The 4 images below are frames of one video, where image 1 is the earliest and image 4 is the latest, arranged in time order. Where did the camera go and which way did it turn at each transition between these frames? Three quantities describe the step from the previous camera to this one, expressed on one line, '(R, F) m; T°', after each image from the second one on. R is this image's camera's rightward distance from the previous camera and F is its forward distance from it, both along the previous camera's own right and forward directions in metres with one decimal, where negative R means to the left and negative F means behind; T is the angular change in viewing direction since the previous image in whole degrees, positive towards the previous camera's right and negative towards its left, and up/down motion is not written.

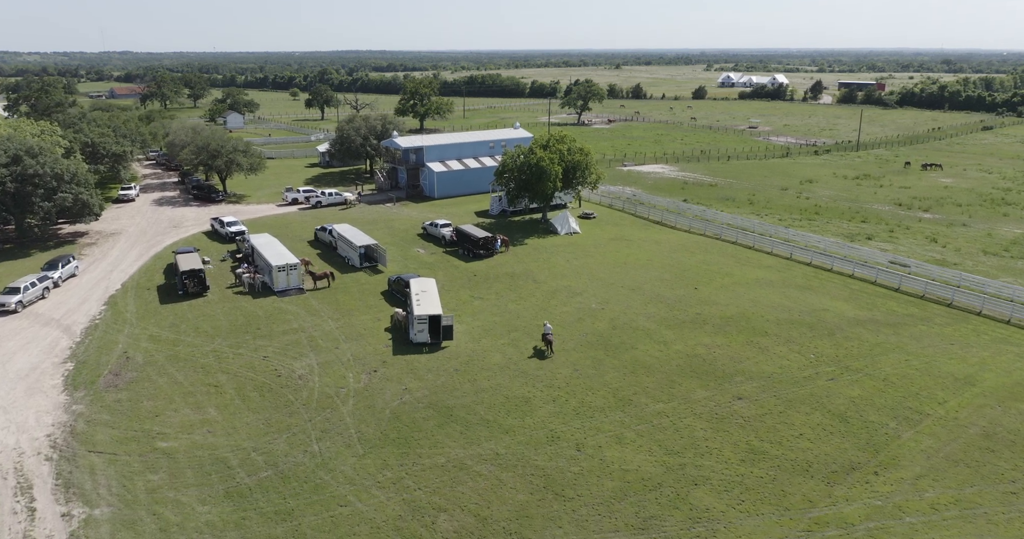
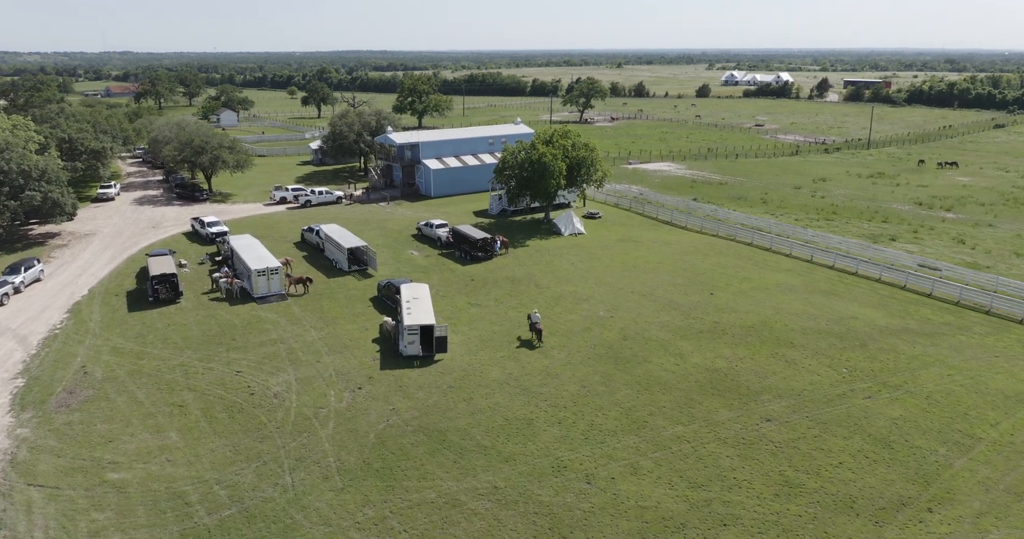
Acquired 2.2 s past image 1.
(0.0, +2.7) m; 0°
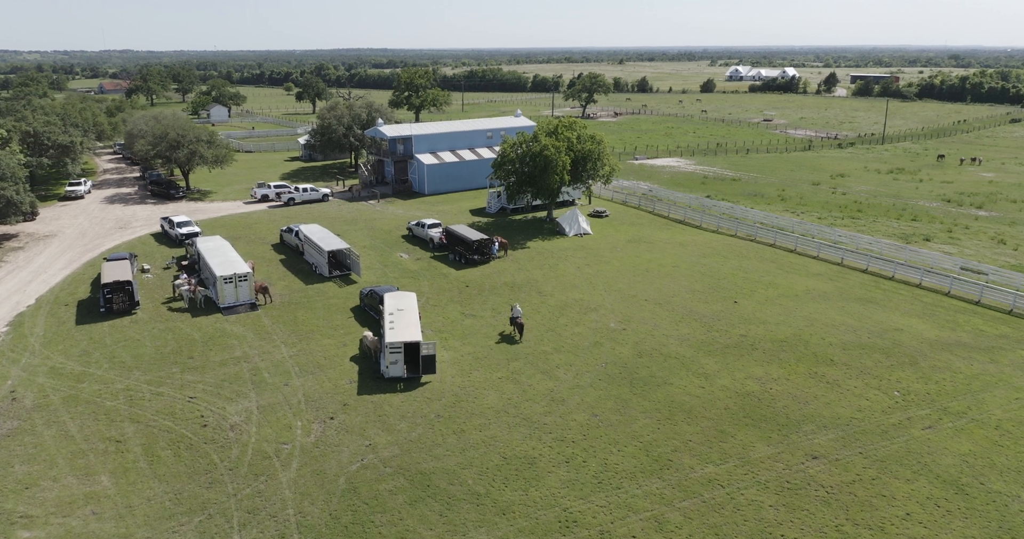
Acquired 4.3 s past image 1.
(+0.1, +3.5) m; 0°
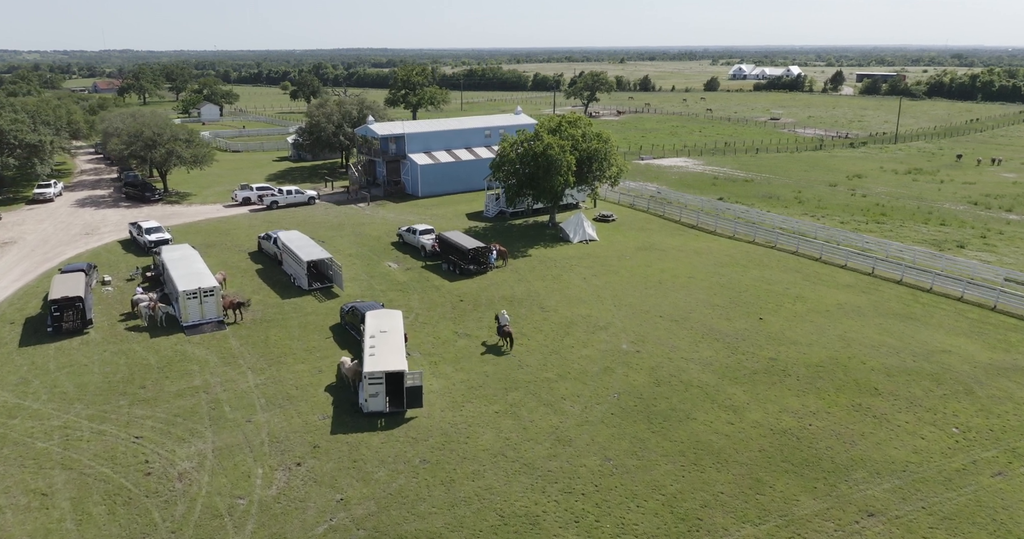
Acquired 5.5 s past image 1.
(0.0, +3.0) m; 0°
